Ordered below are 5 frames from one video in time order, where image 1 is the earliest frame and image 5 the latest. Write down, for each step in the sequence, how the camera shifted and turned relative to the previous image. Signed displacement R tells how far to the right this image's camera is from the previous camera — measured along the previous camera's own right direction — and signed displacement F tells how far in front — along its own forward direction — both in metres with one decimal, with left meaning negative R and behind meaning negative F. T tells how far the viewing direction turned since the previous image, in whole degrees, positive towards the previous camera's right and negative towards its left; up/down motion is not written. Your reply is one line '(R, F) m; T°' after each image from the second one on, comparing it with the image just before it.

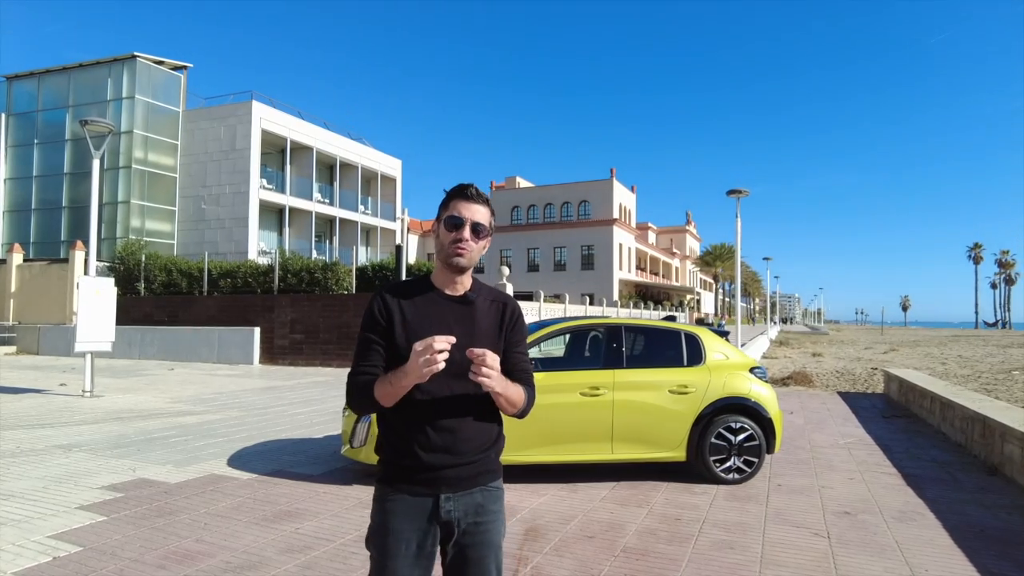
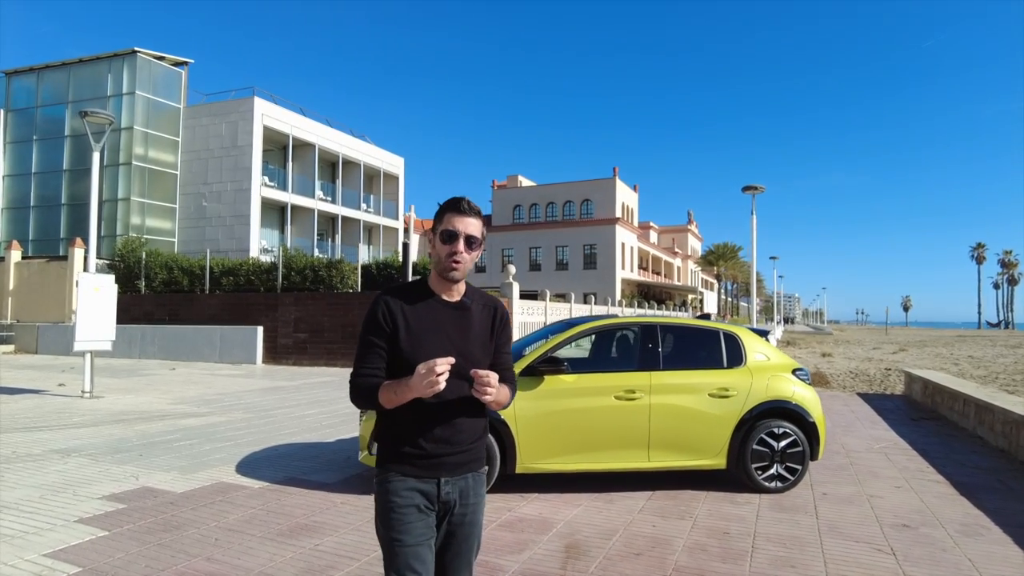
(-0.3, +0.4) m; 0°
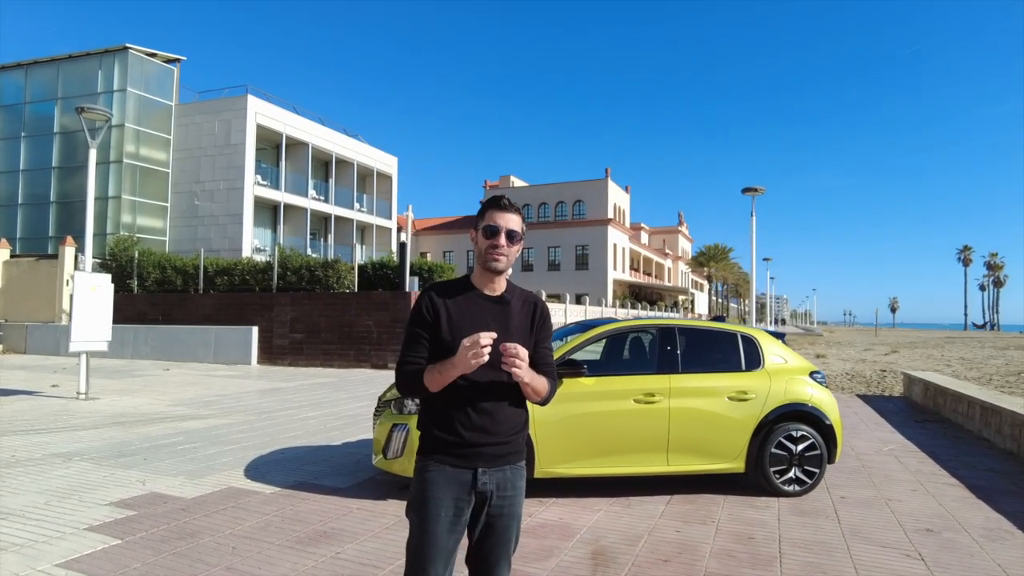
(-0.2, +0.1) m; +1°
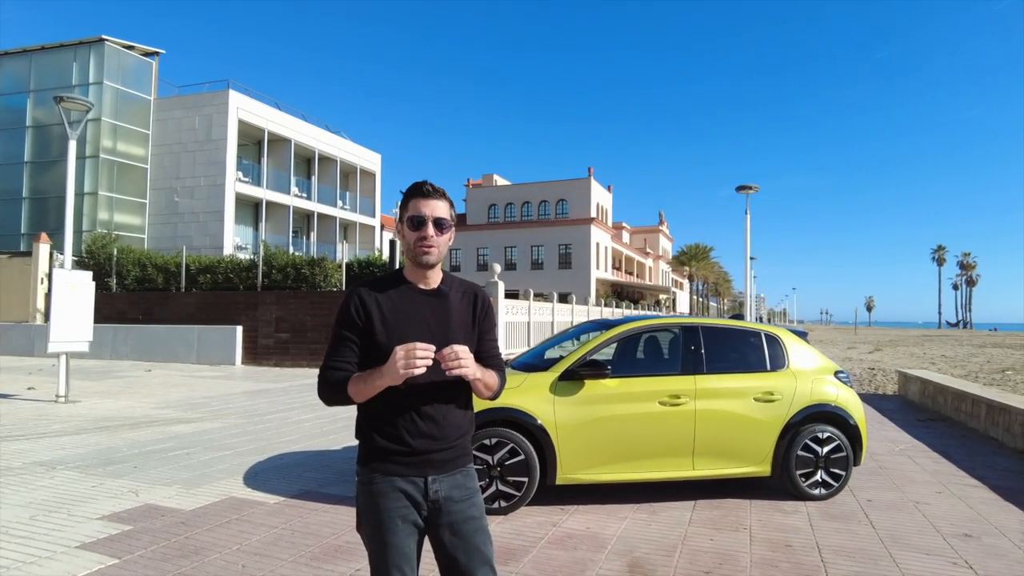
(-0.3, +0.3) m; +2°
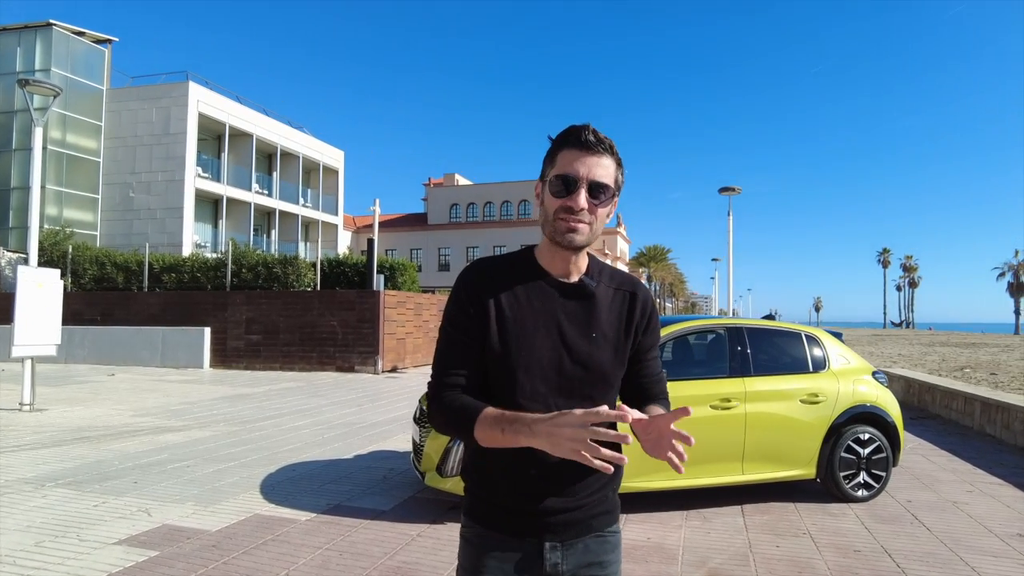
(-0.7, +0.3) m; +4°
